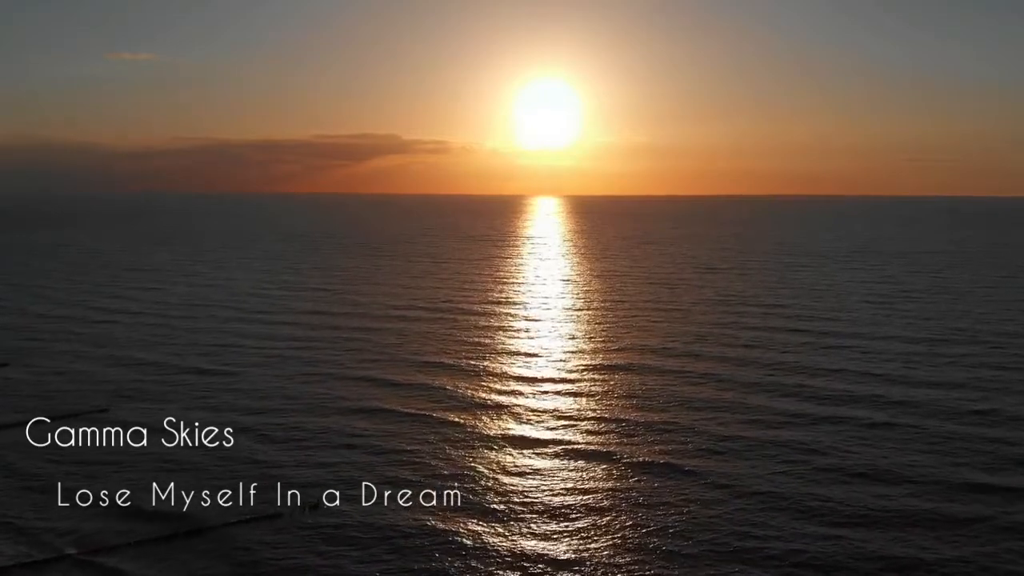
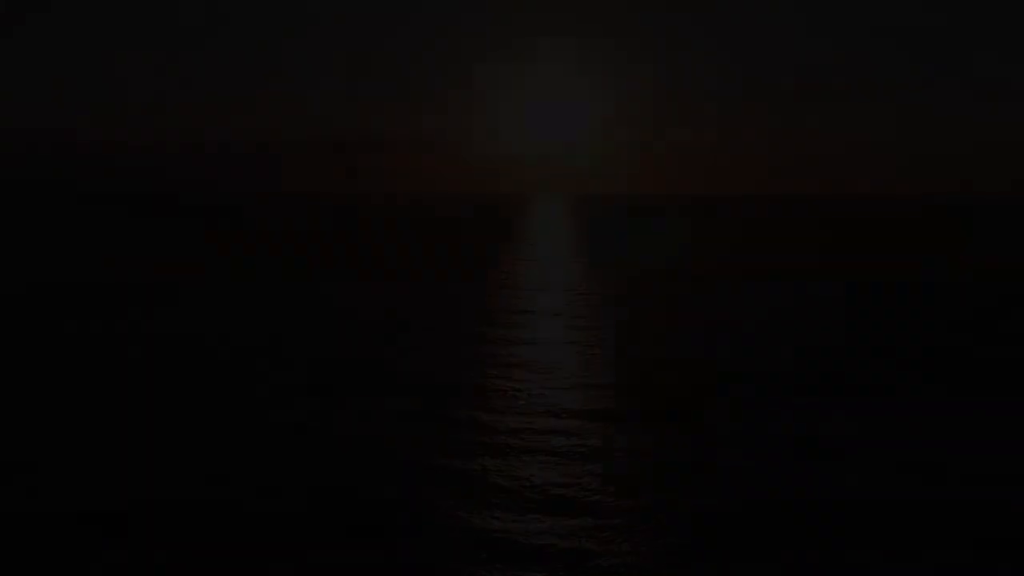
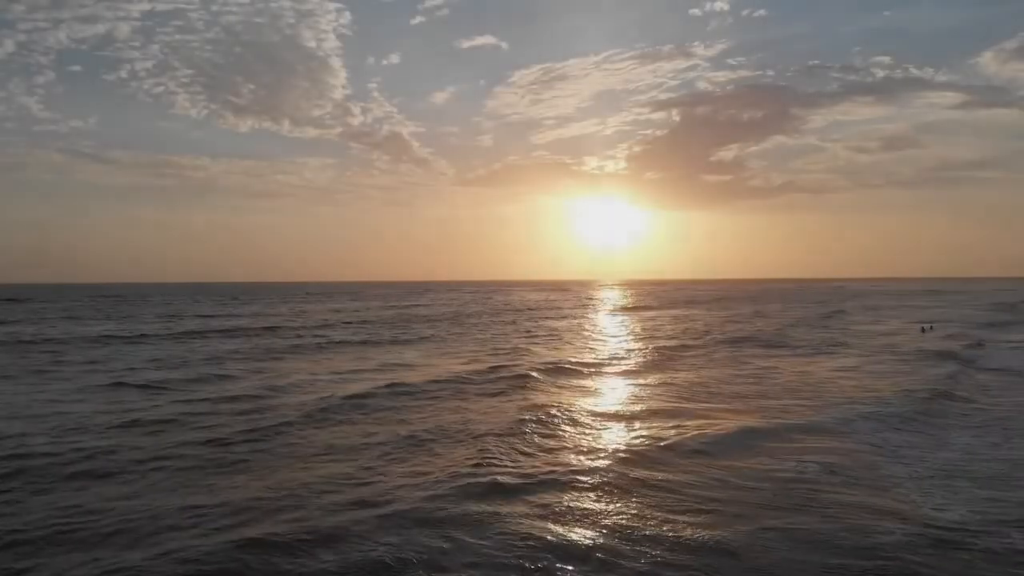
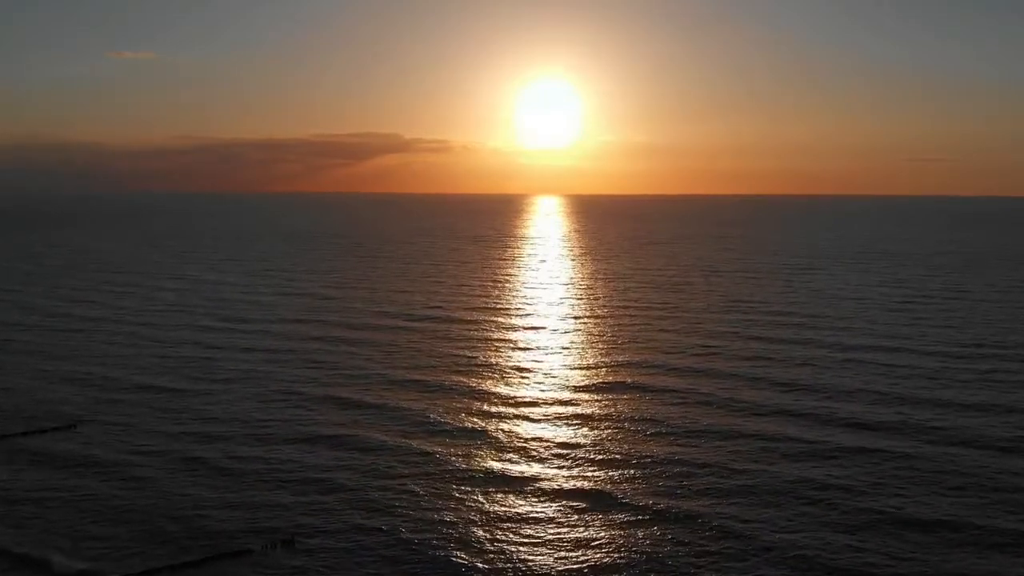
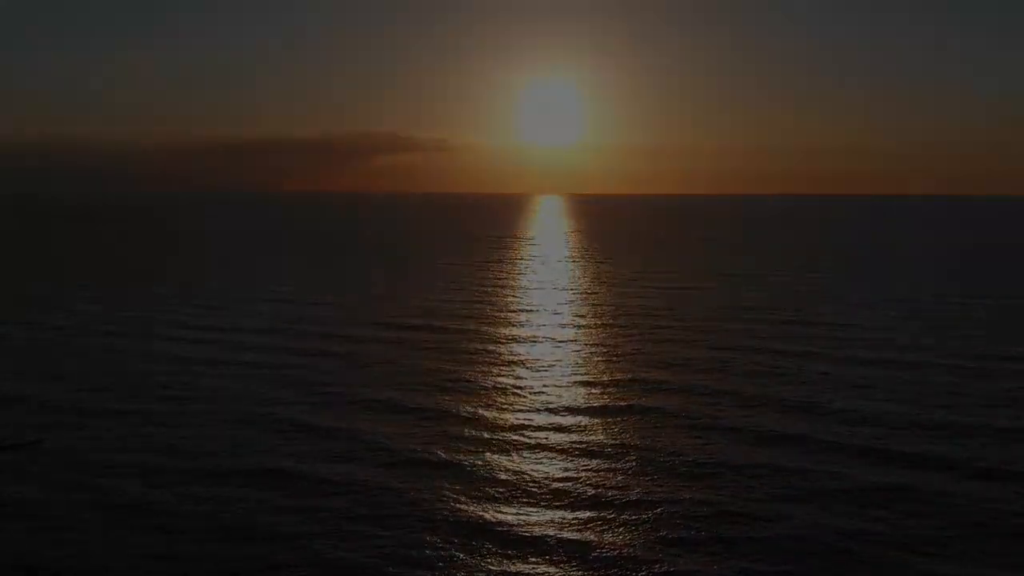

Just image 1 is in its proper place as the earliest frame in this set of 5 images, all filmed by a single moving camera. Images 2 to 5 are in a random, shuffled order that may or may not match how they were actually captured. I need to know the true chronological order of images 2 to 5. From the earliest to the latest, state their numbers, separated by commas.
4, 5, 2, 3
